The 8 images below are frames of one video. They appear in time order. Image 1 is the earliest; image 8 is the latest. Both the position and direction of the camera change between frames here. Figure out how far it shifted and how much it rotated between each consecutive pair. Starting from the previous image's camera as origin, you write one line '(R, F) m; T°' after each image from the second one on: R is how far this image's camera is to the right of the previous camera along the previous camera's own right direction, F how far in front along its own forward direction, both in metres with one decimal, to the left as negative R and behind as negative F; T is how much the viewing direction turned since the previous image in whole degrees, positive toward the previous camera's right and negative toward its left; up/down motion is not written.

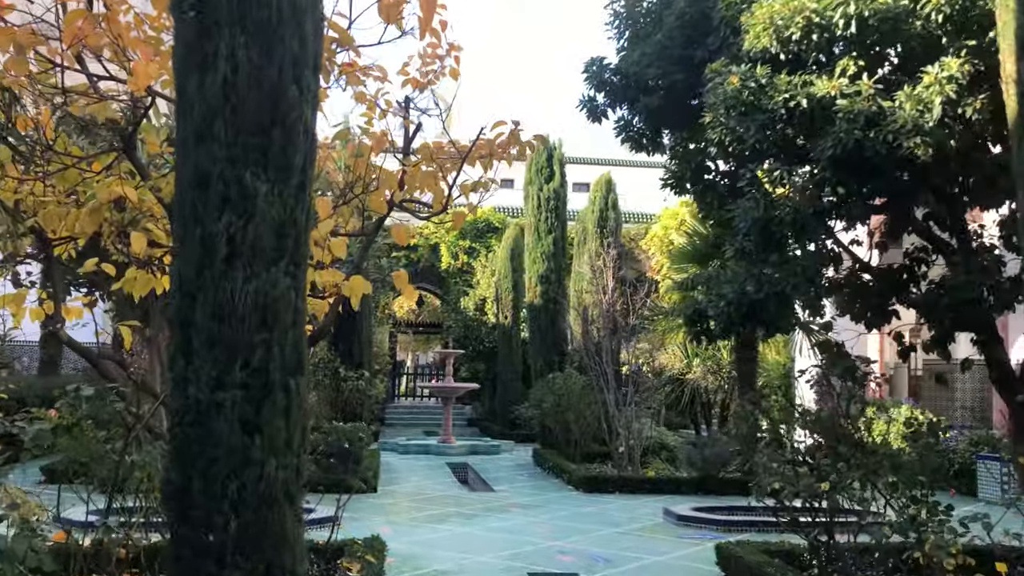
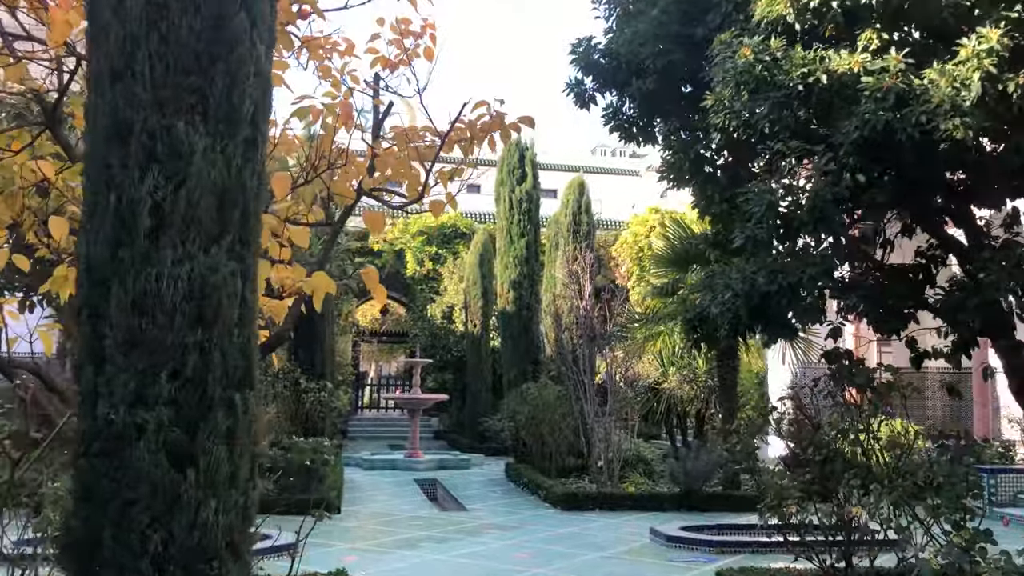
(-0.1, +0.4) m; +2°
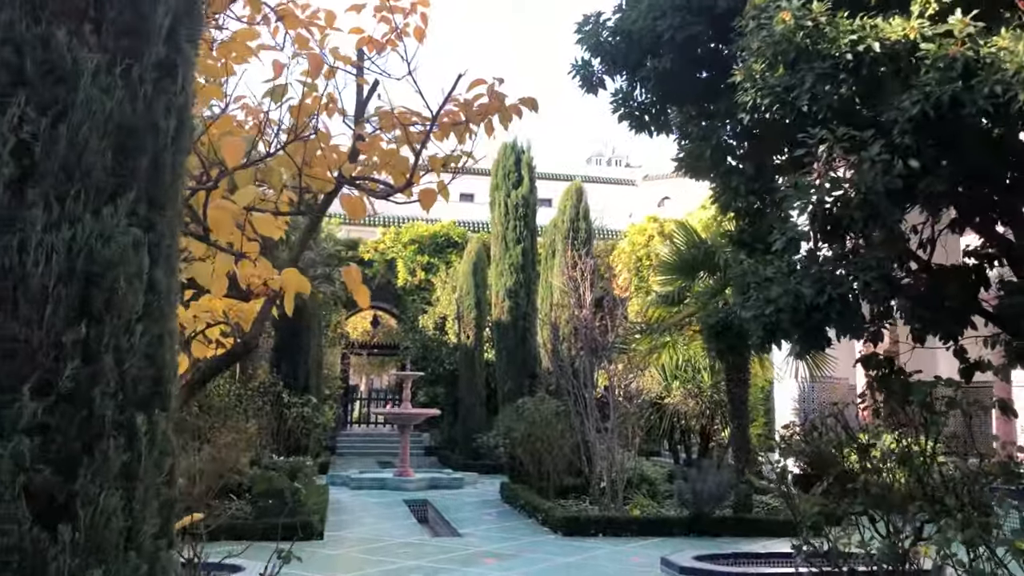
(0.0, +0.5) m; 0°
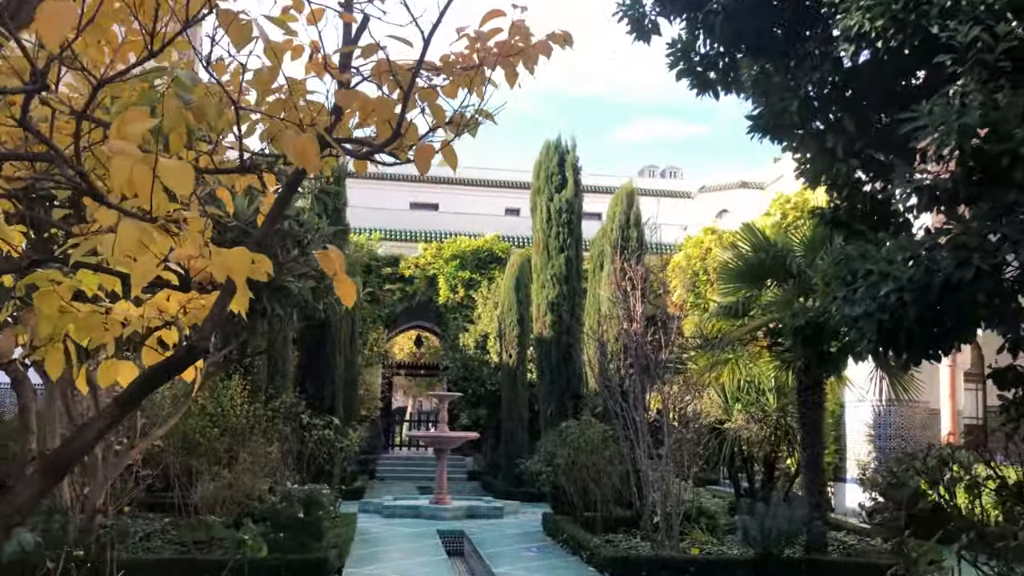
(+0.1, +0.7) m; -3°
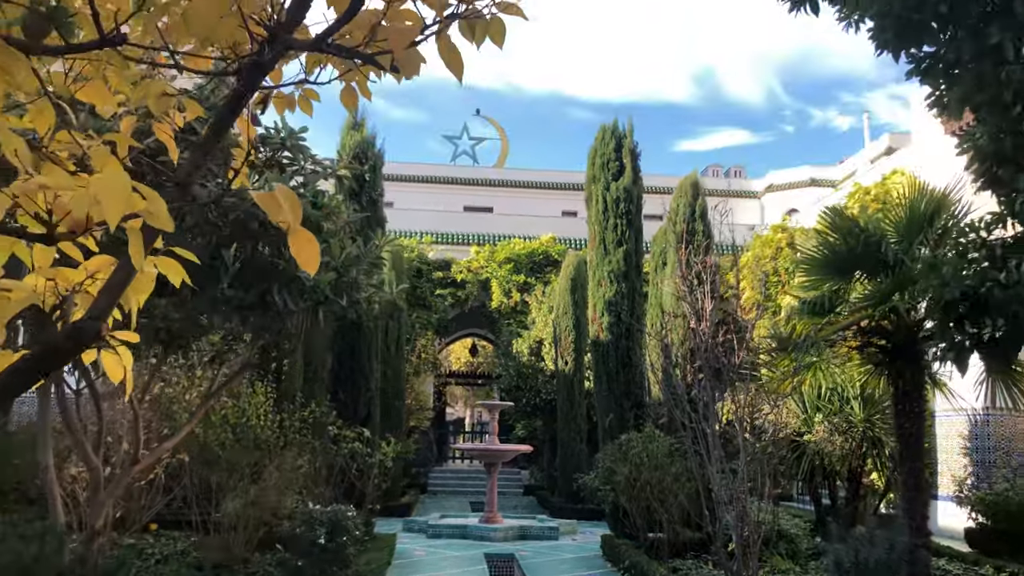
(+0.1, +0.7) m; -4°
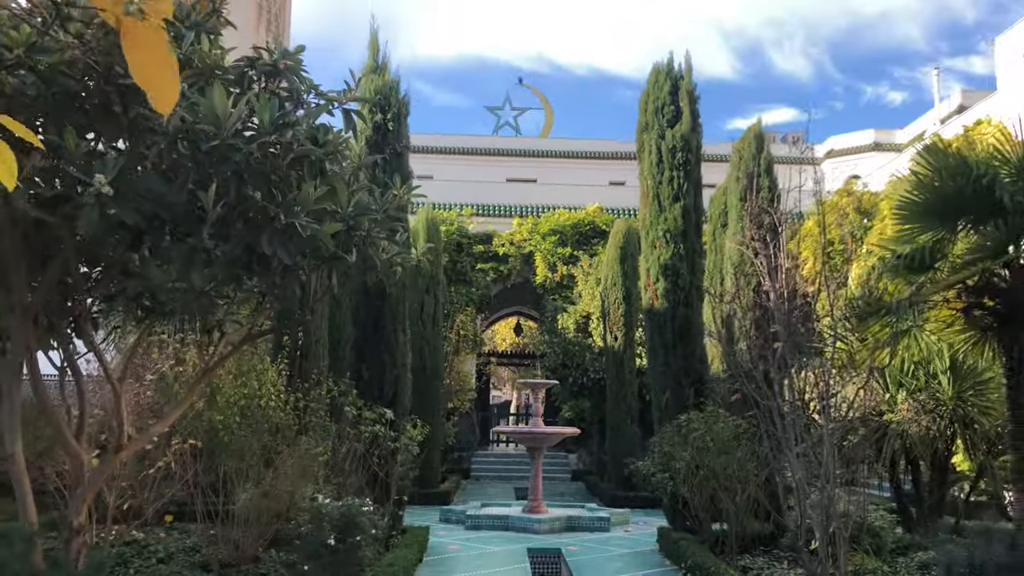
(0.0, +0.8) m; -3°
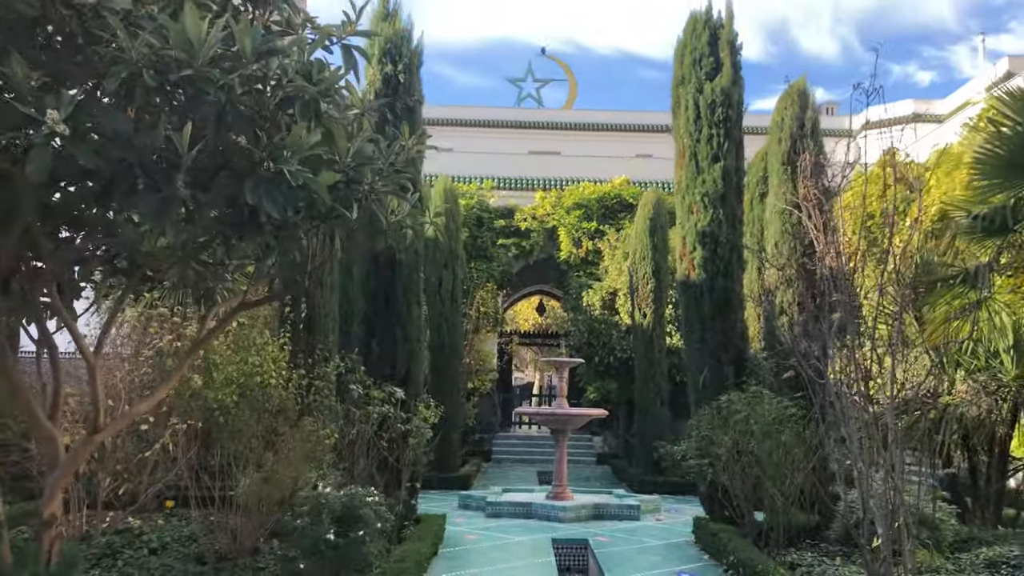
(0.0, +0.5) m; -1°
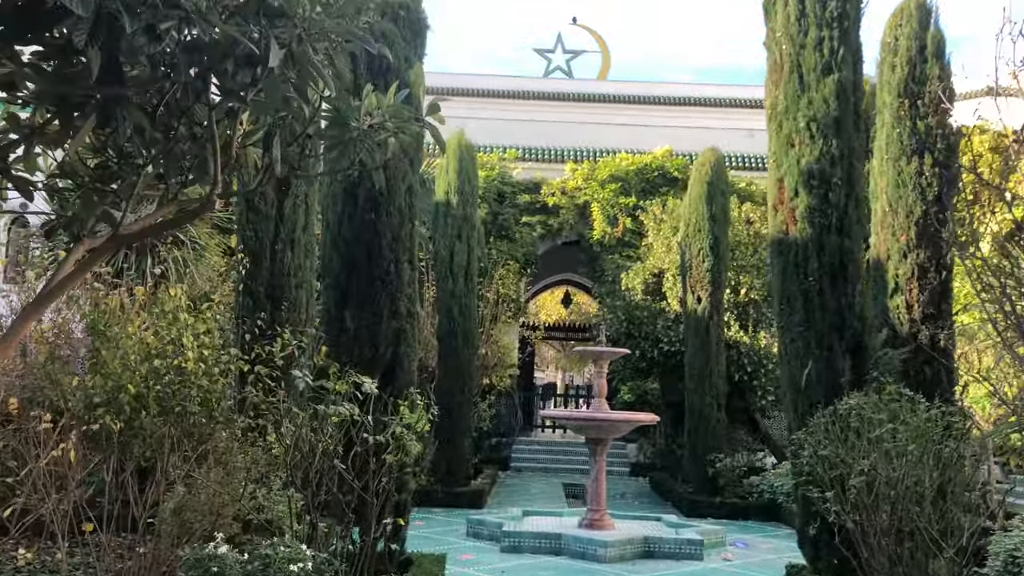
(0.0, +1.6) m; -1°
